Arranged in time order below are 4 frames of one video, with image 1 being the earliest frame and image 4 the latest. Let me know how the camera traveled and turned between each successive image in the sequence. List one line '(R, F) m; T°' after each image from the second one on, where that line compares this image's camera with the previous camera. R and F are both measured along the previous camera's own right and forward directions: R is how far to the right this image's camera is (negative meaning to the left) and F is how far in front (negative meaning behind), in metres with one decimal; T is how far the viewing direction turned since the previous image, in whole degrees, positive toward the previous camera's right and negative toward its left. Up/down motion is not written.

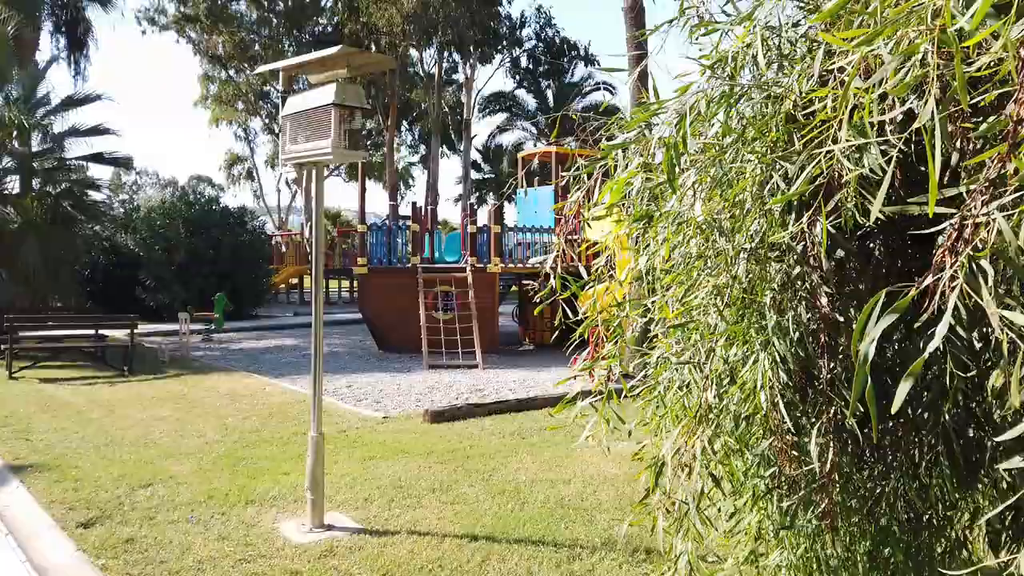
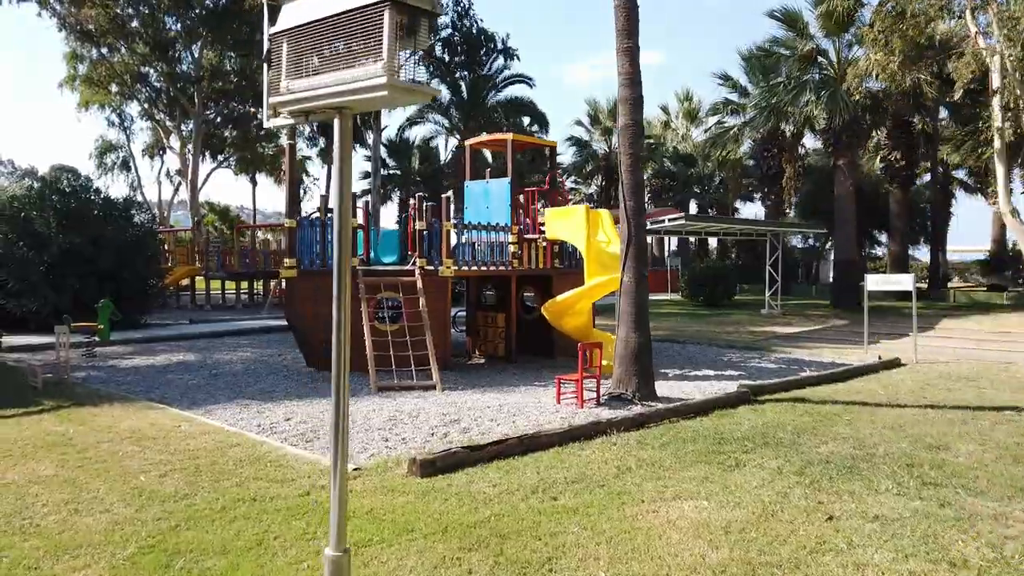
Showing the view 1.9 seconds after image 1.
(-0.9, +1.6) m; +8°
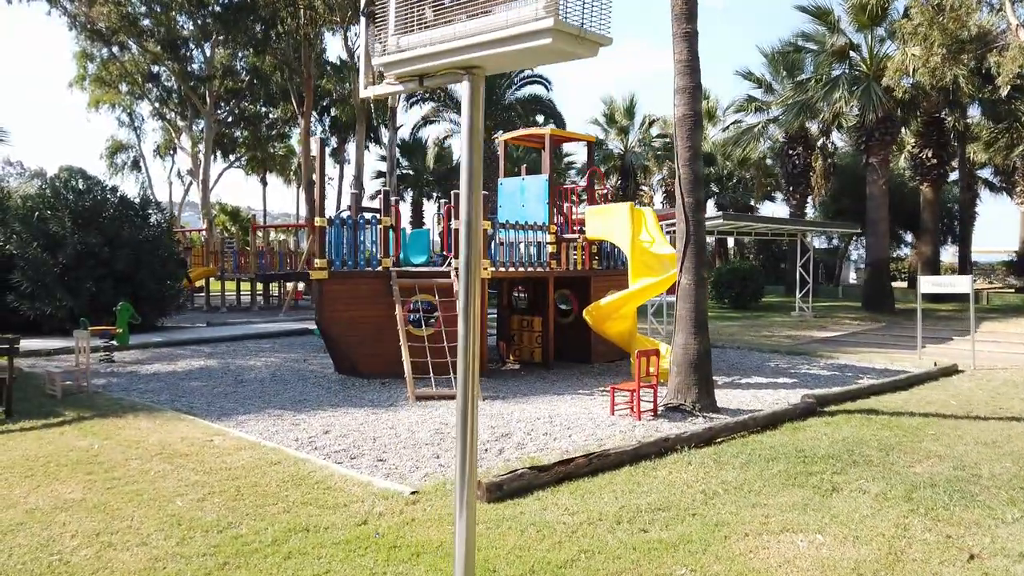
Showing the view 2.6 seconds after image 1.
(-0.4, +0.6) m; 0°
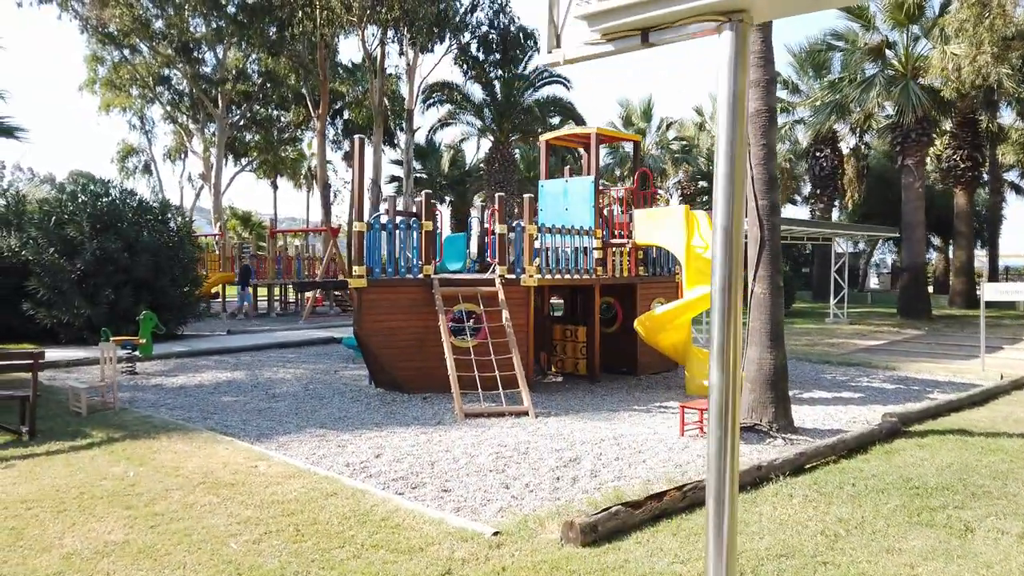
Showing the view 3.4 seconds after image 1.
(-0.5, +0.6) m; 0°
